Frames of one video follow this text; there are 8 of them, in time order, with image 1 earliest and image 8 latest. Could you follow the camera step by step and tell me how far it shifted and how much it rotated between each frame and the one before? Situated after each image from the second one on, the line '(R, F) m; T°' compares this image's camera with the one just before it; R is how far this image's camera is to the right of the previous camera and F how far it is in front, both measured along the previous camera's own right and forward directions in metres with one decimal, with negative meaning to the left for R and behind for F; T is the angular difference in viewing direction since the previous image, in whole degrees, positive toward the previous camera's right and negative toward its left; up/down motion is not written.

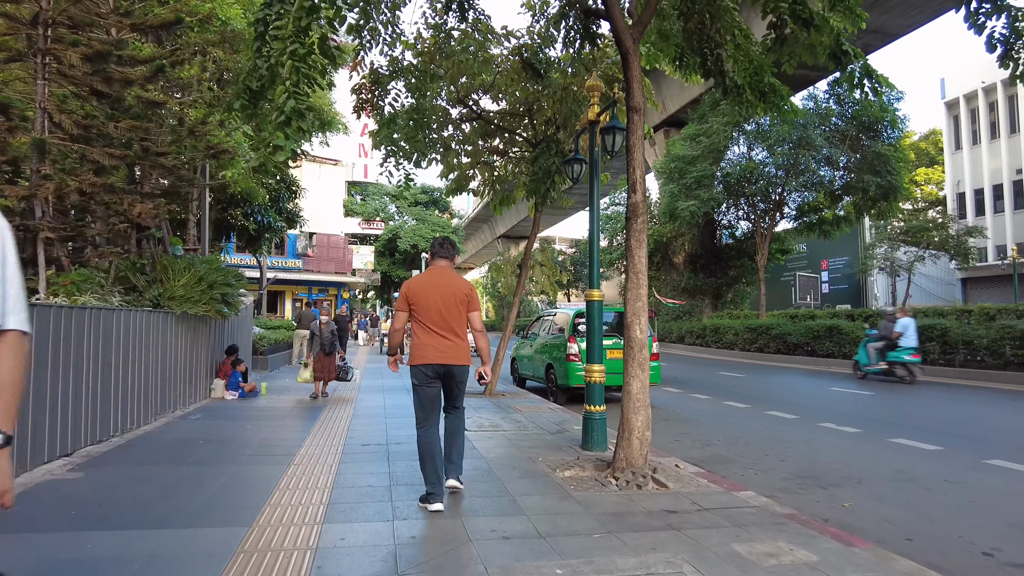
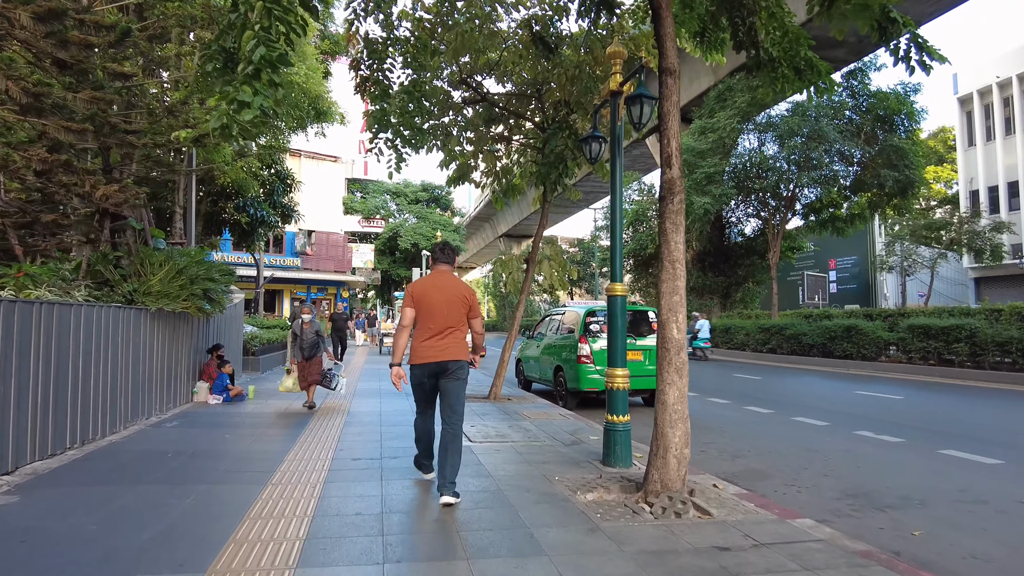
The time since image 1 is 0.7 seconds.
(-0.1, +0.8) m; 0°
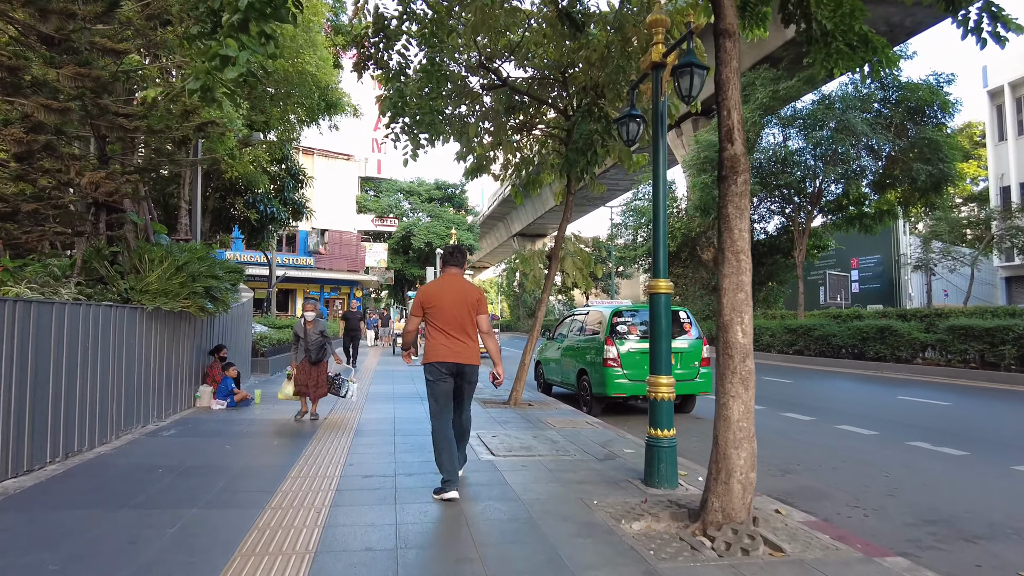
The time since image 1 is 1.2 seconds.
(-0.1, +0.6) m; -1°
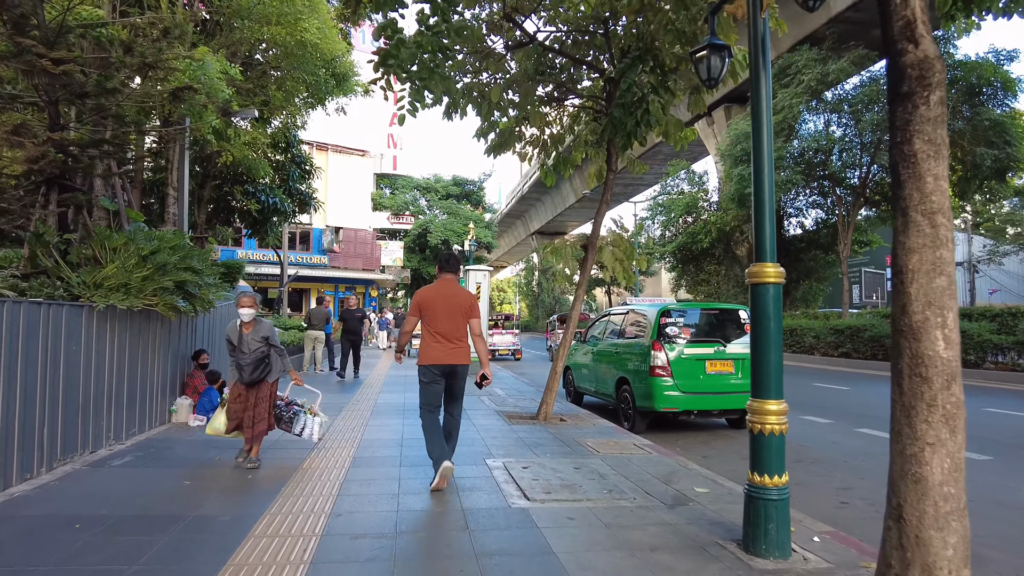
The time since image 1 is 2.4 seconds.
(-0.2, +1.4) m; -2°
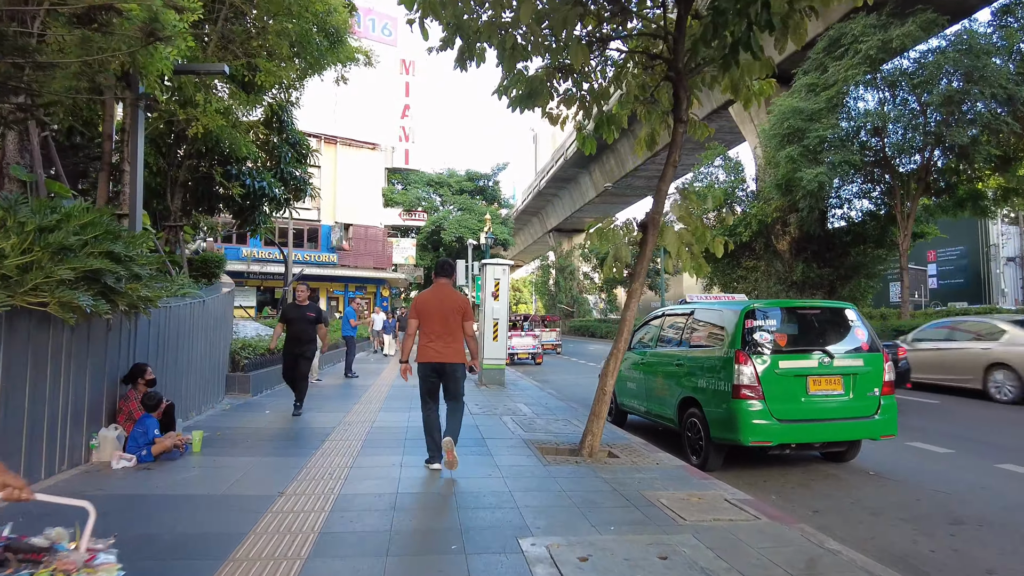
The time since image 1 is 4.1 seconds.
(-0.2, +2.0) m; -1°
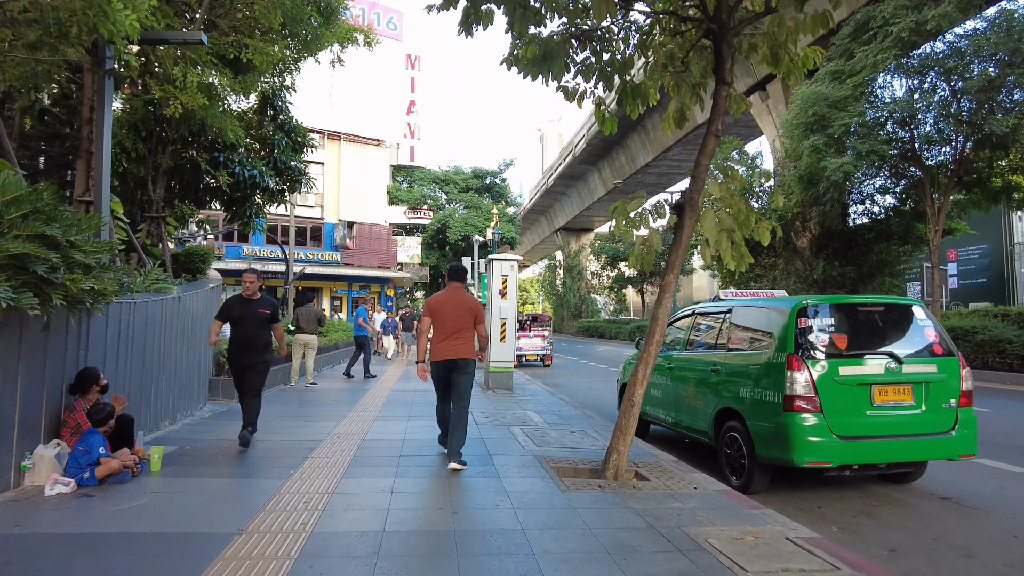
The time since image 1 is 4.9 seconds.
(0.0, +0.9) m; -1°
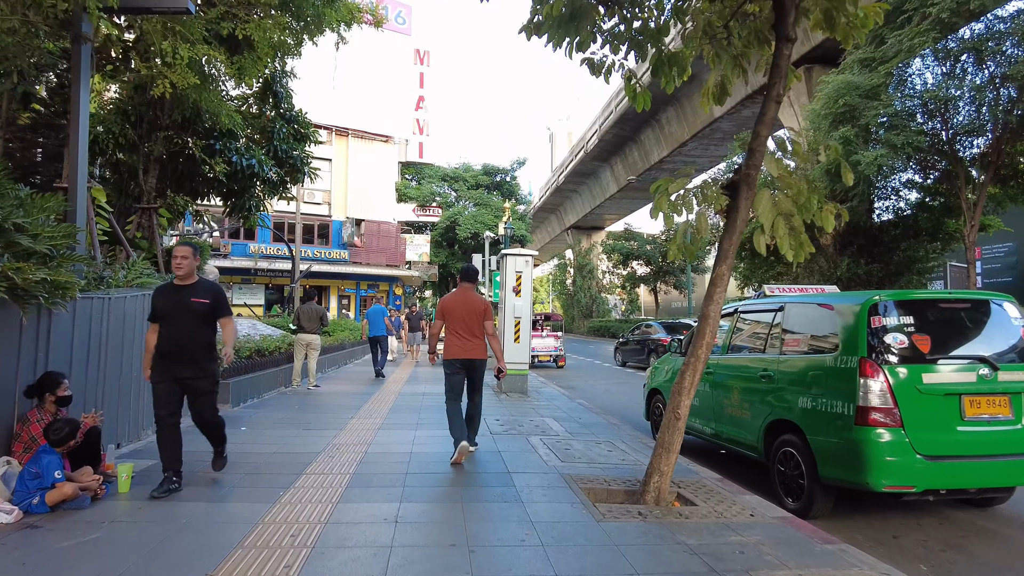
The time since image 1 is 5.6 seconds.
(-0.1, +0.8) m; -1°
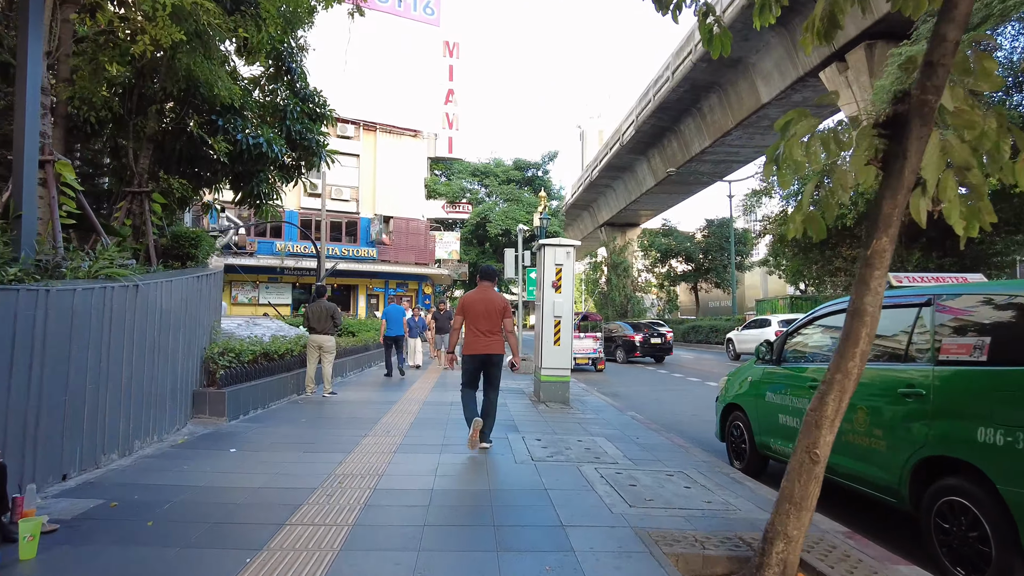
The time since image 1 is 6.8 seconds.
(-0.1, +1.4) m; -3°
